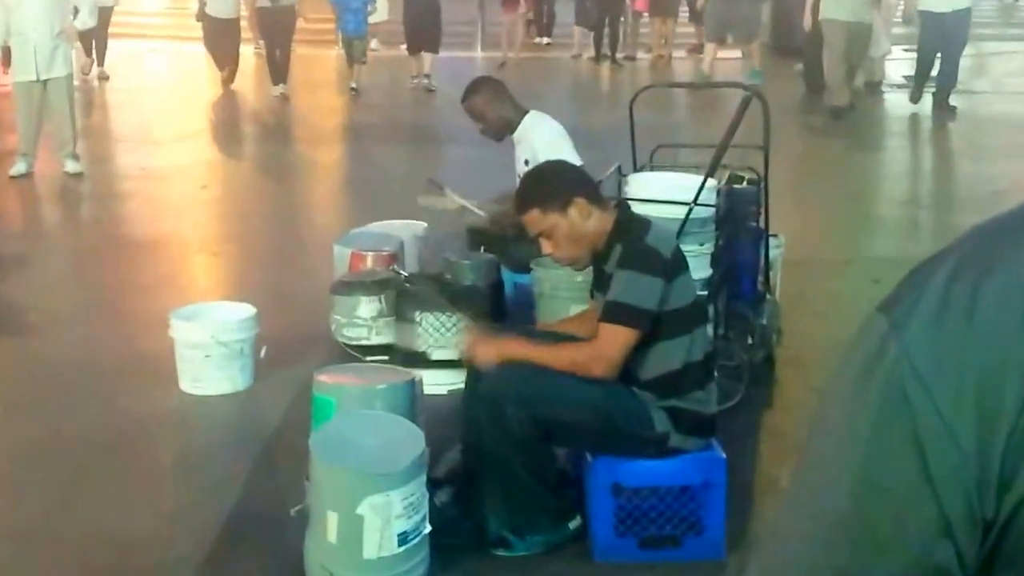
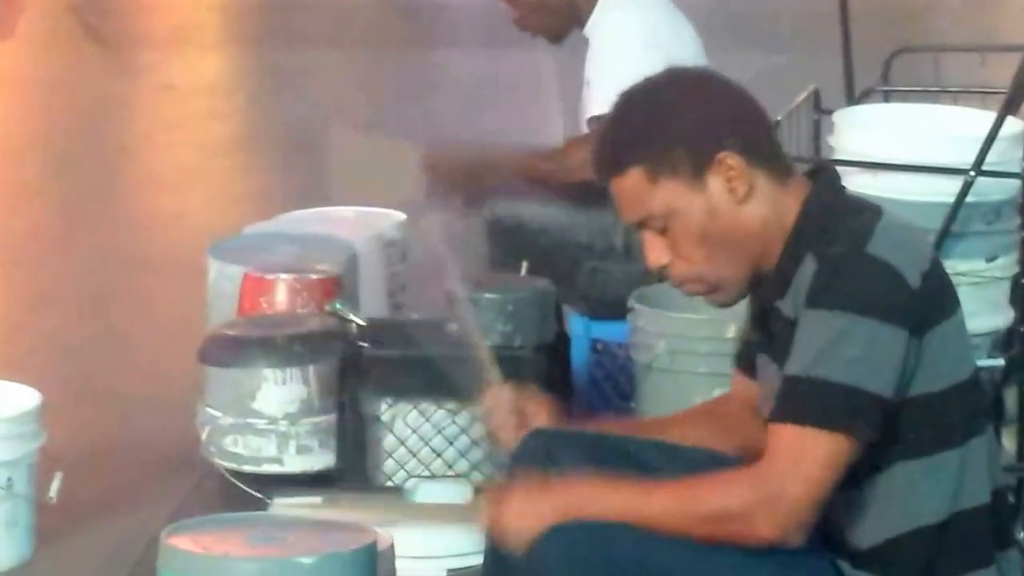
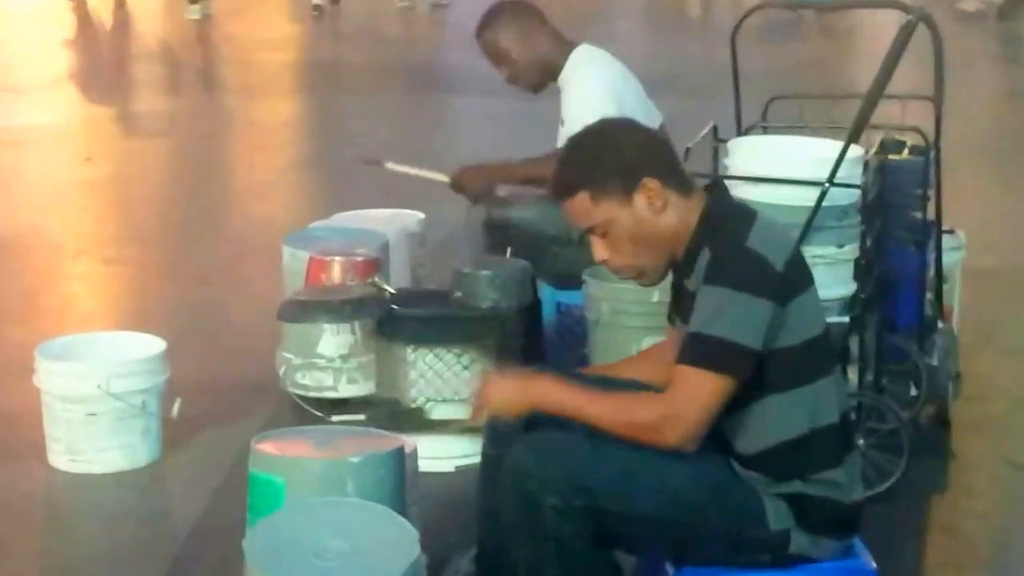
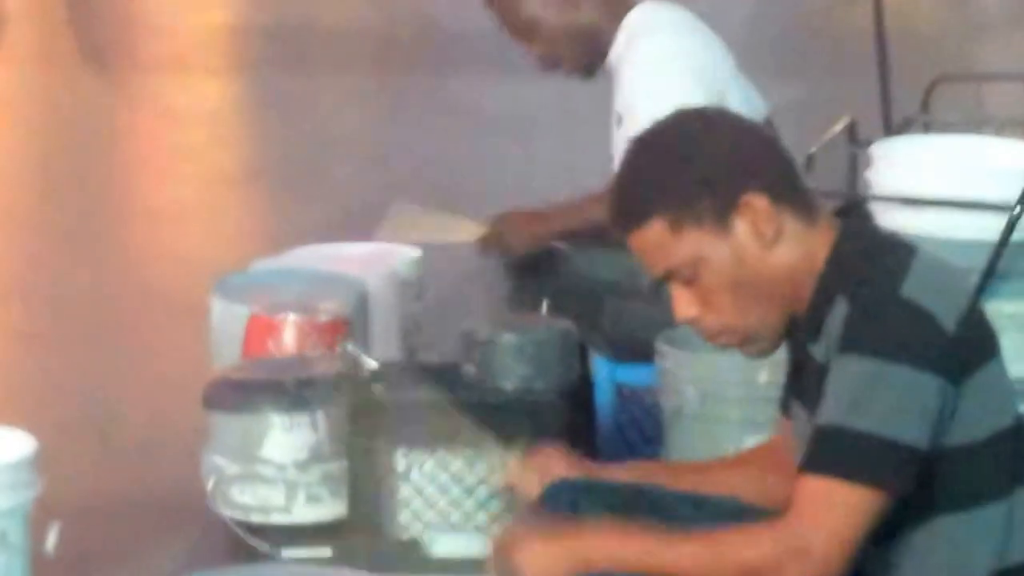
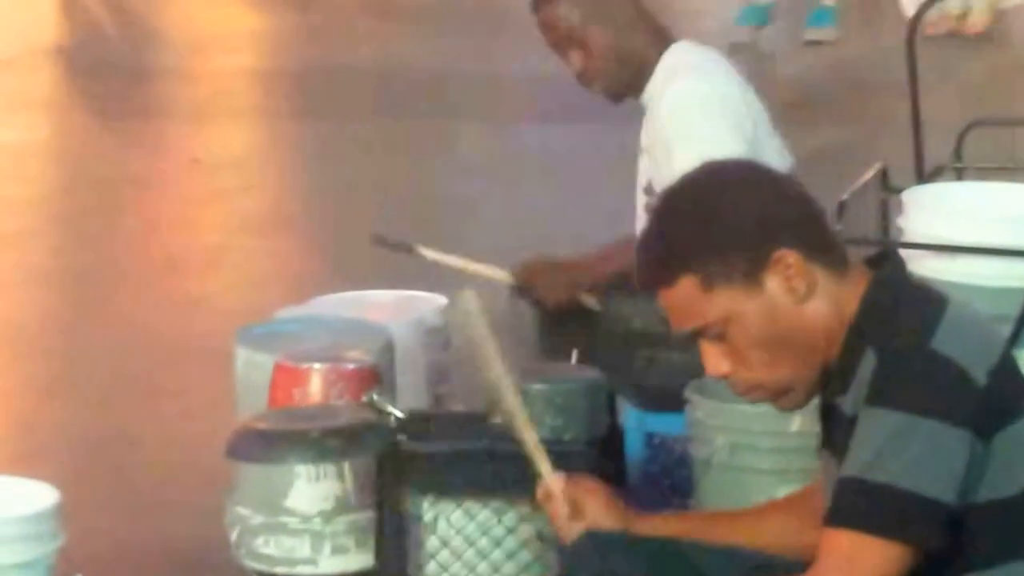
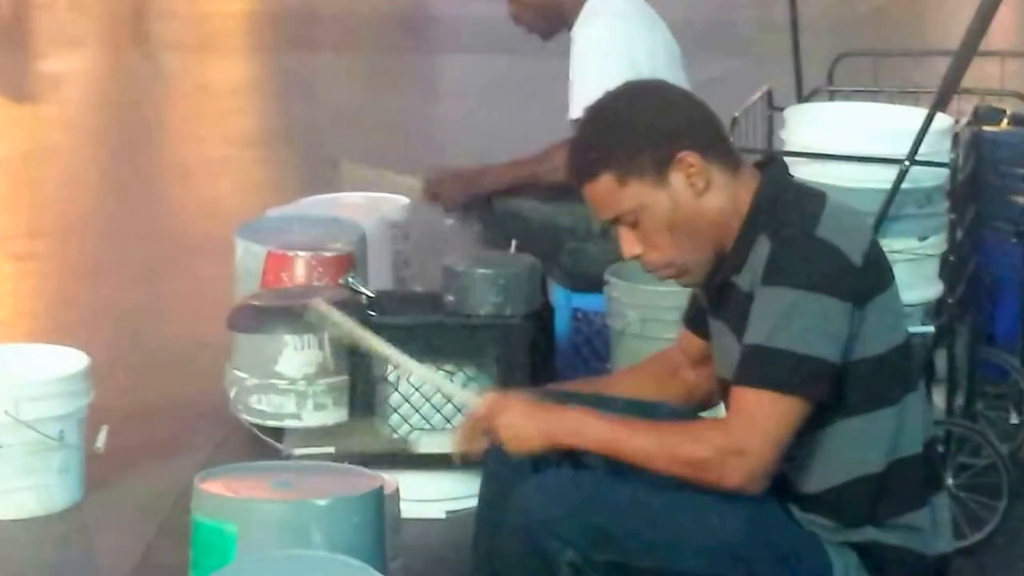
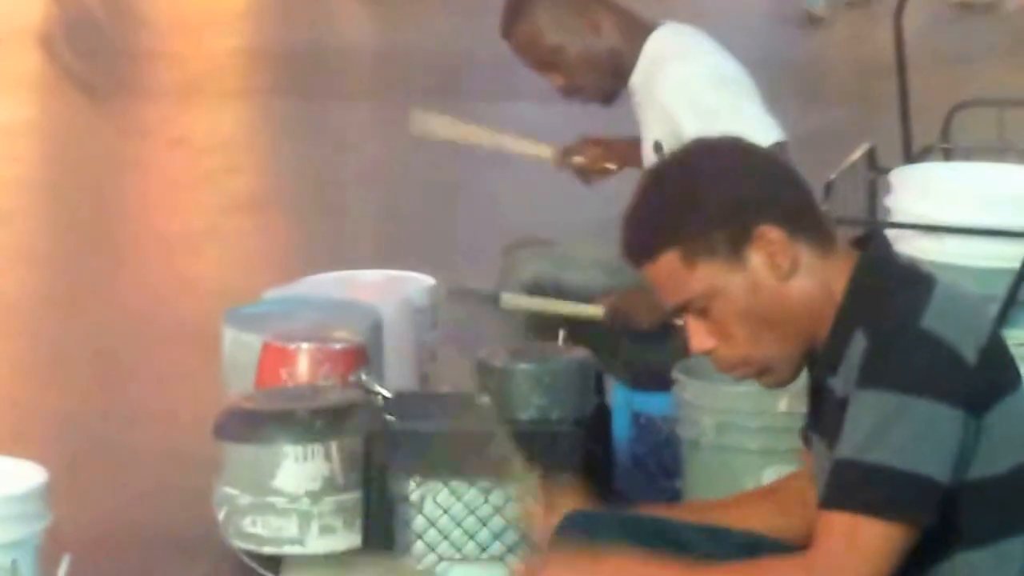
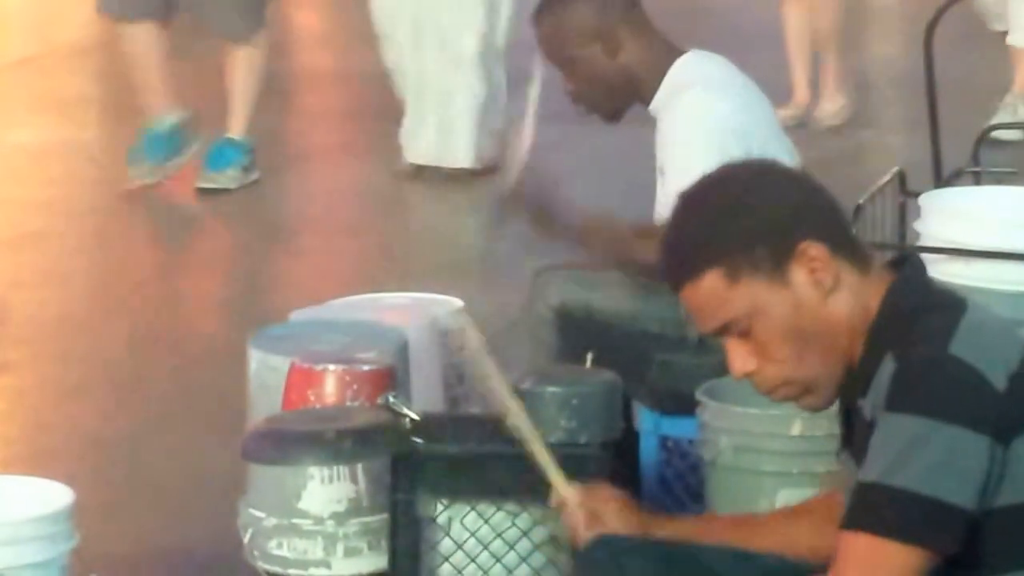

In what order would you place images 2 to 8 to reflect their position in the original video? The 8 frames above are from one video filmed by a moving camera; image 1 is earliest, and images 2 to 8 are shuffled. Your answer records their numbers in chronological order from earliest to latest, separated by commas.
3, 6, 2, 4, 7, 5, 8
